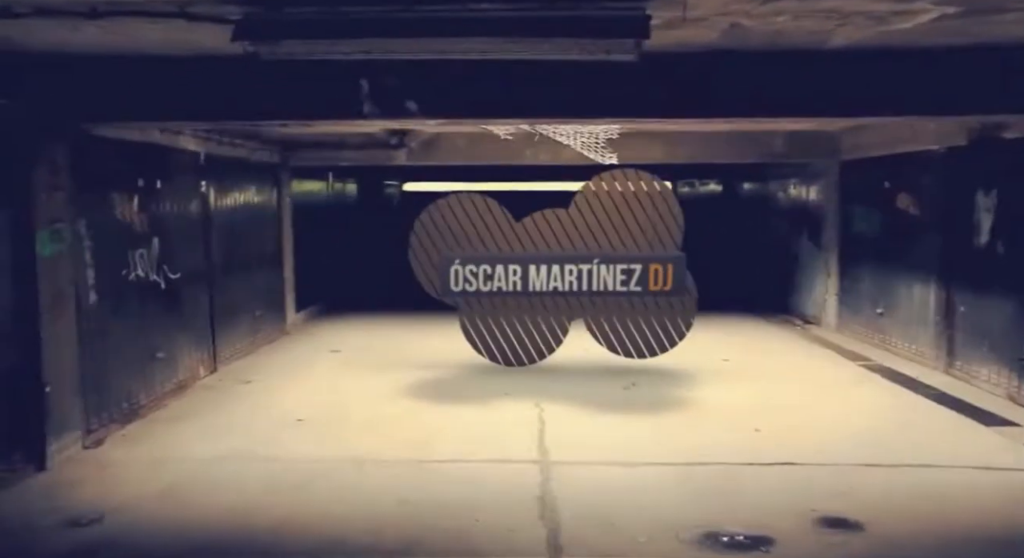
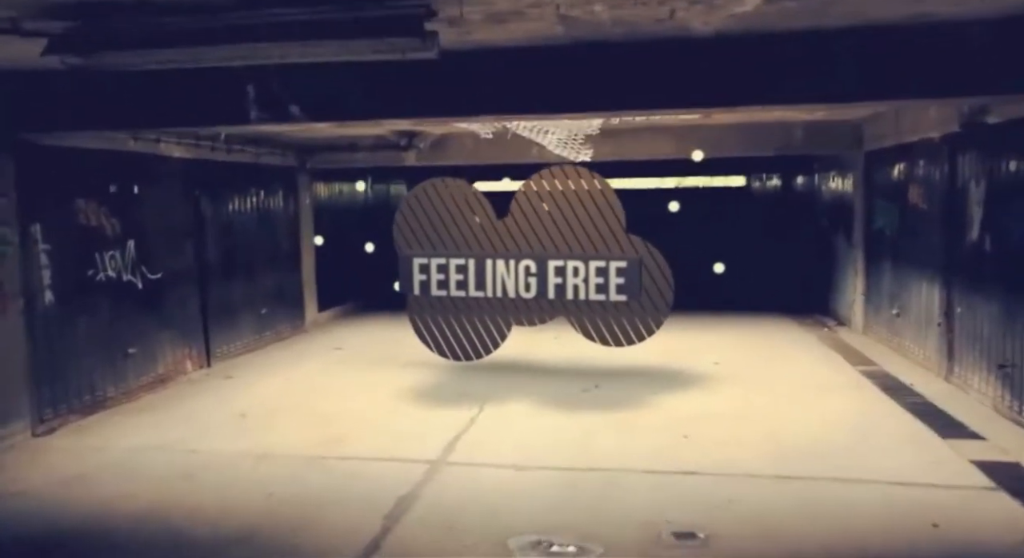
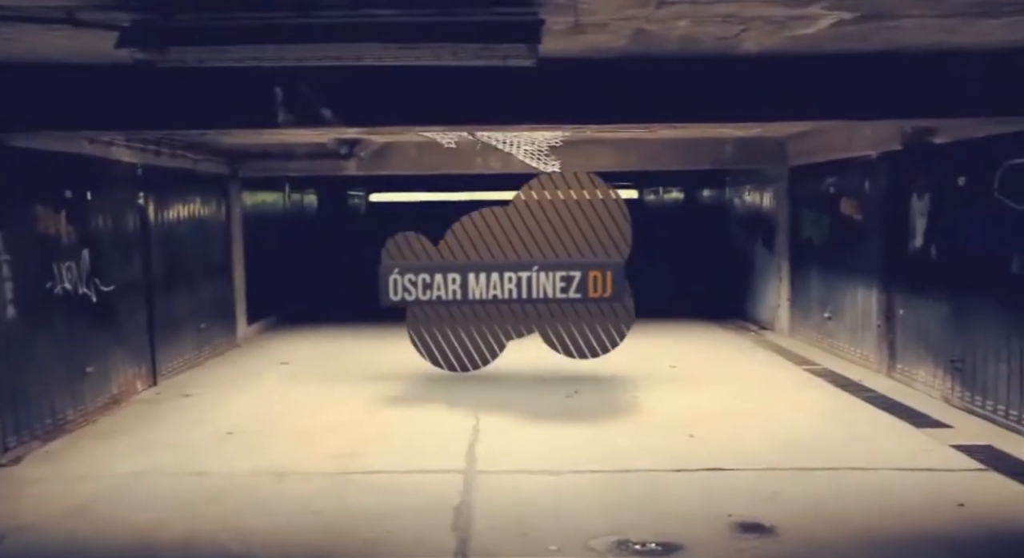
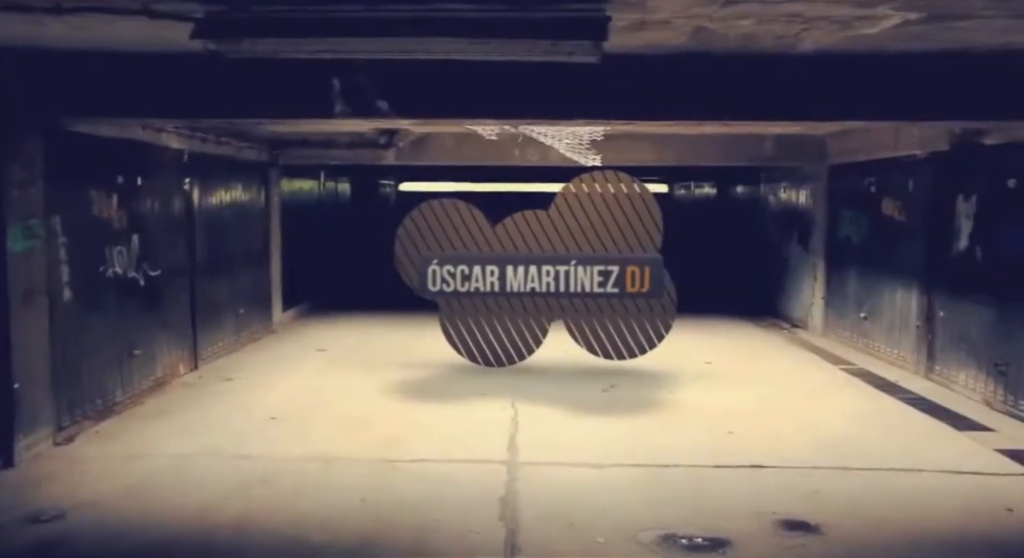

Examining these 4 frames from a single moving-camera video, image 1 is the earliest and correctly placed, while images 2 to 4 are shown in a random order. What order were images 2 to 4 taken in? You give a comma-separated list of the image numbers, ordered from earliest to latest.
4, 3, 2
